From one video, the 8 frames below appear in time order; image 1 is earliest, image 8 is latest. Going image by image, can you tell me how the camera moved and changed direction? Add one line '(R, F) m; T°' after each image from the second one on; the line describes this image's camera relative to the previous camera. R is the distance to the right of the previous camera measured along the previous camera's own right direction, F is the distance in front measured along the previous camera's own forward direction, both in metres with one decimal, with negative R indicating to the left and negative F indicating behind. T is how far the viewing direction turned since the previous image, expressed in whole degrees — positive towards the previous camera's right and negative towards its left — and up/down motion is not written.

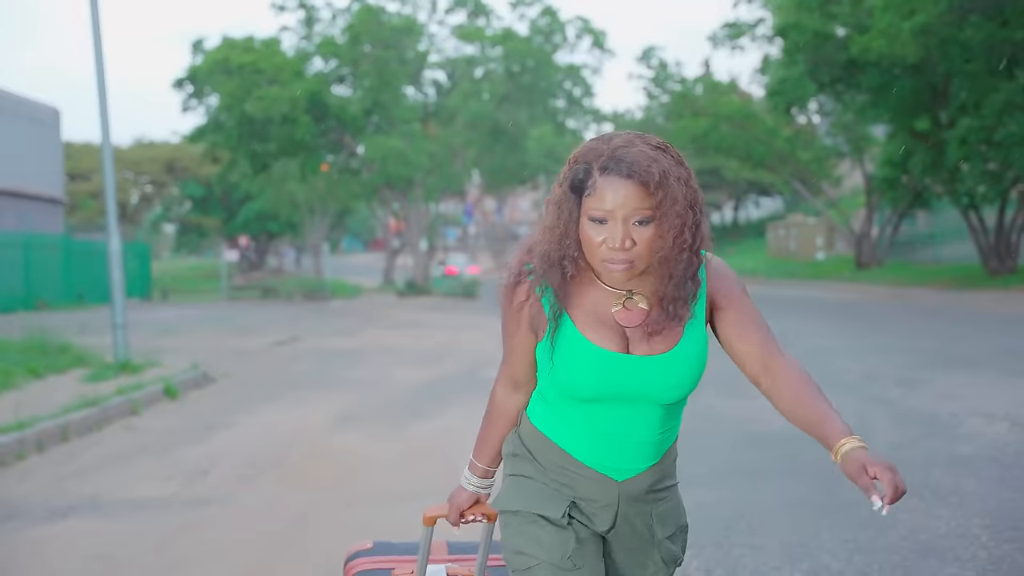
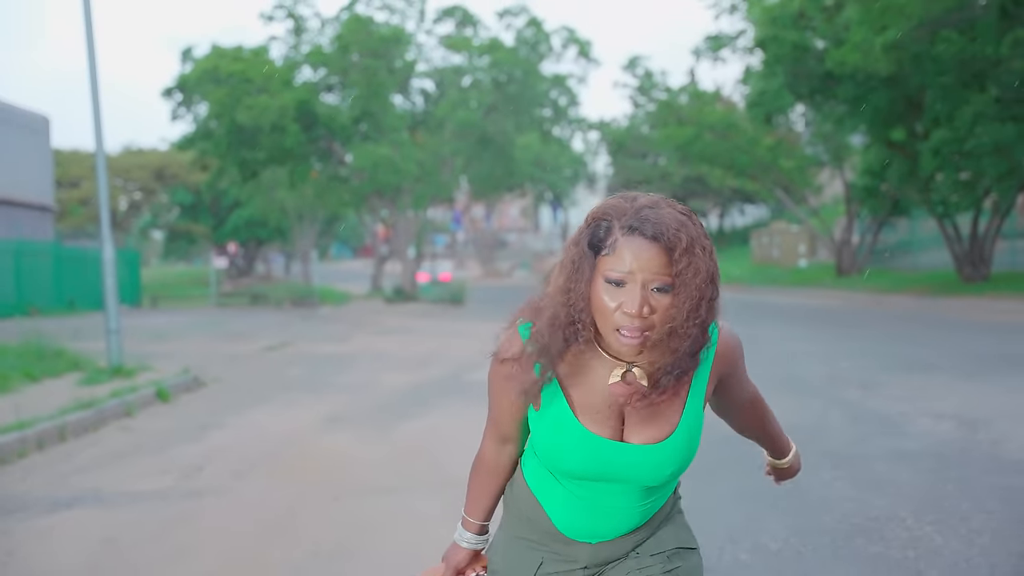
(+0.1, -0.4) m; +1°
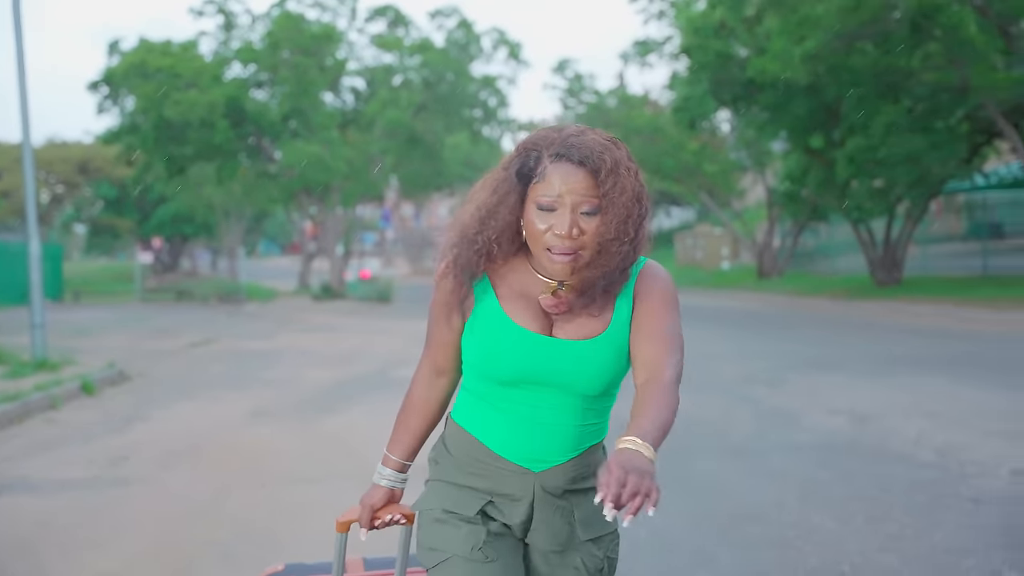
(+0.1, -0.3) m; +4°
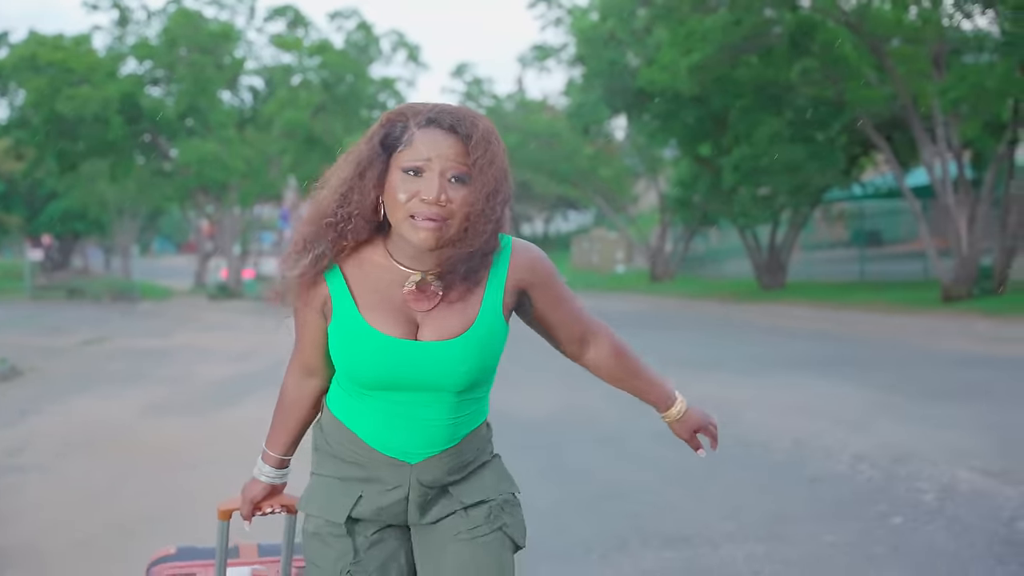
(+0.1, -0.5) m; +5°
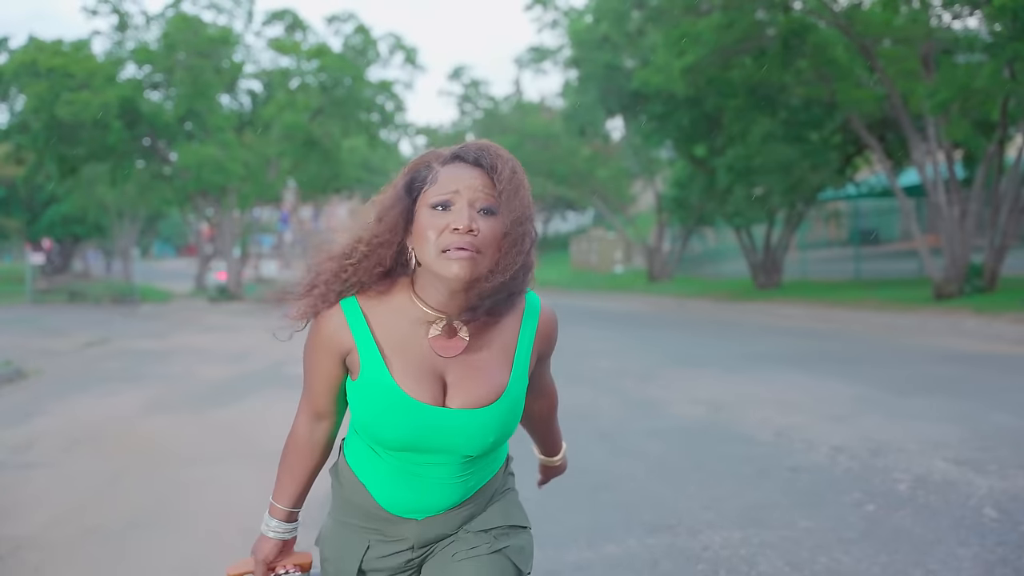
(+0.1, -0.2) m; 0°
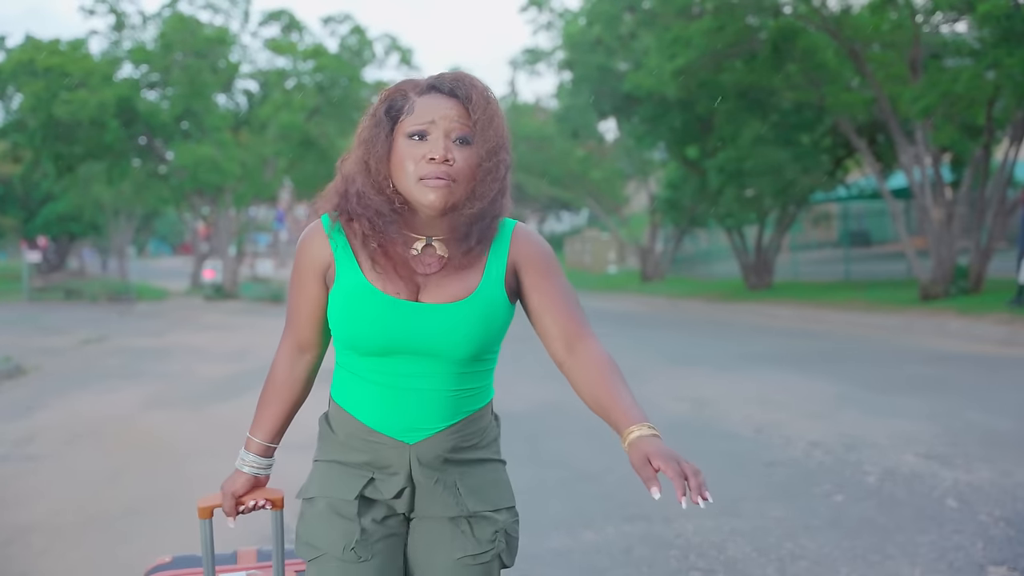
(0.0, -0.2) m; 0°
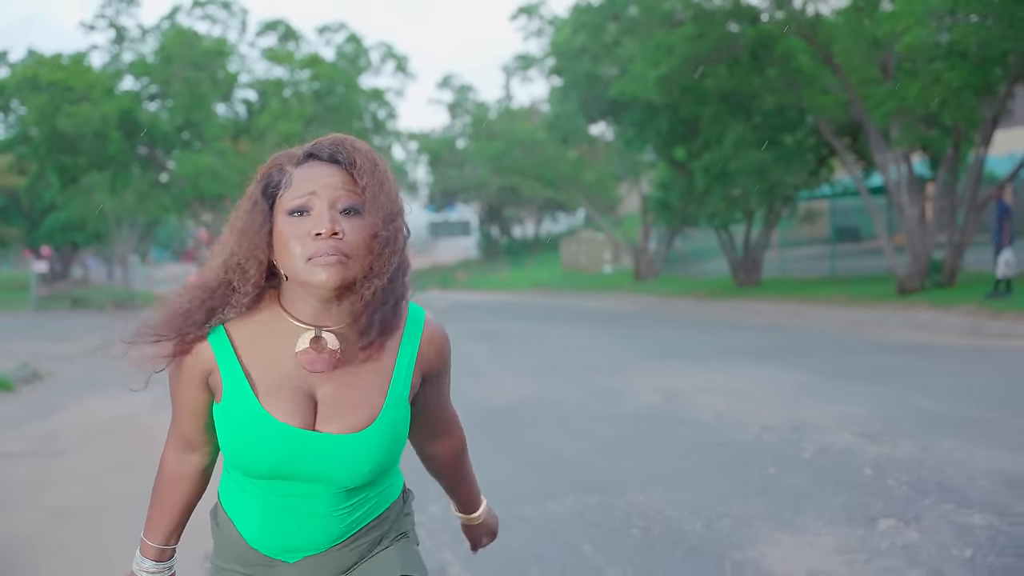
(+0.2, -0.7) m; 0°
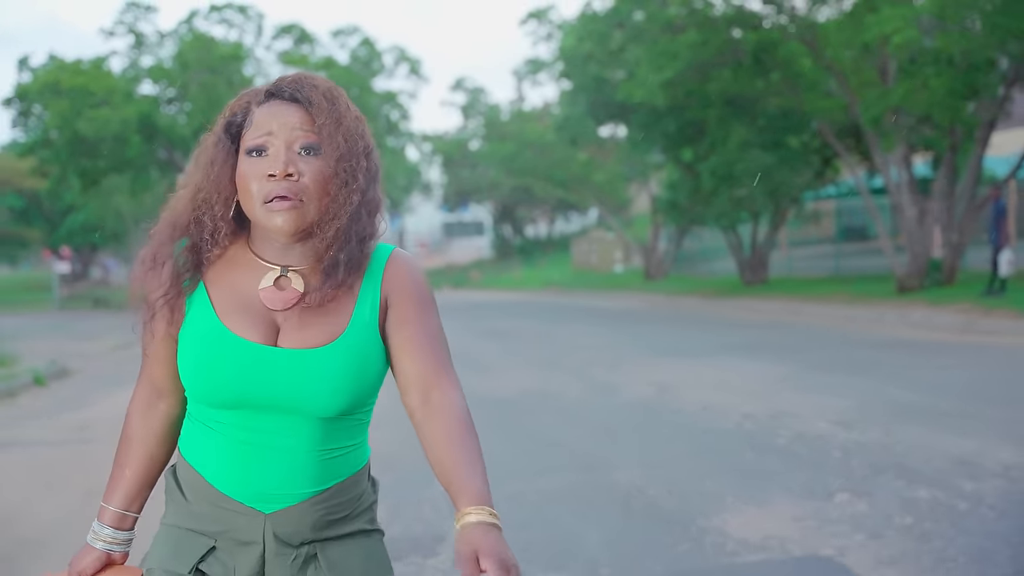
(+0.1, -0.5) m; -1°
